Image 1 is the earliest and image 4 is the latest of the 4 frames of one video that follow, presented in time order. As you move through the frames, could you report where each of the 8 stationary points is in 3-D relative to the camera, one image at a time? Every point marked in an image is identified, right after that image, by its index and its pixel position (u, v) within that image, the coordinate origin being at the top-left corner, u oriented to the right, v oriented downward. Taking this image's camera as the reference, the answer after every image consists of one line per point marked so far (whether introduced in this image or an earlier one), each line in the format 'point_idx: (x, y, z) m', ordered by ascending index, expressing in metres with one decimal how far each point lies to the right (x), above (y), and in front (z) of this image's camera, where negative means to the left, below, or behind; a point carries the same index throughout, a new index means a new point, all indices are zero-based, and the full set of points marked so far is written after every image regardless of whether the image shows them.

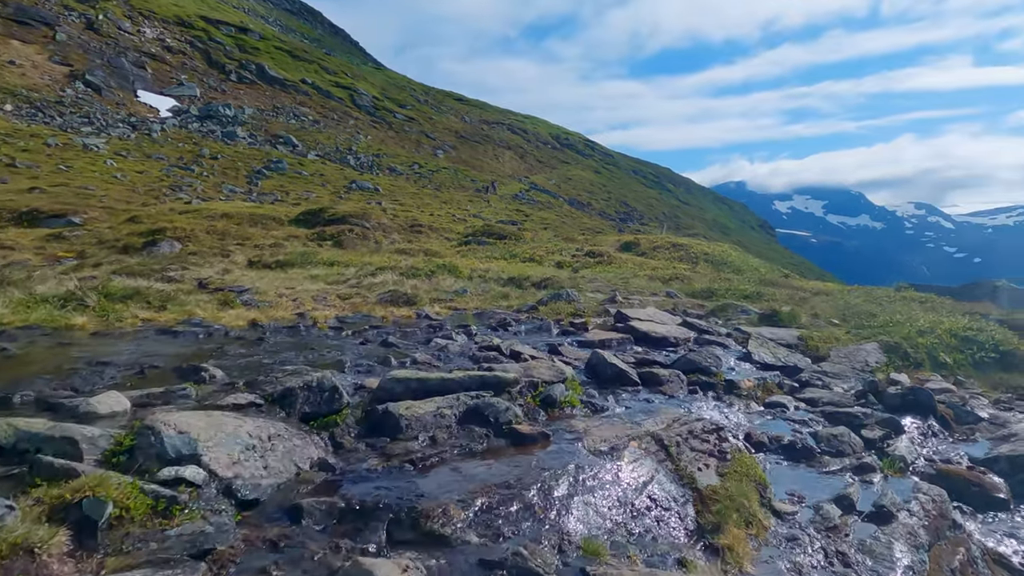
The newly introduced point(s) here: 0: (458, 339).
0: (-1.4, -1.4, +18.1) m
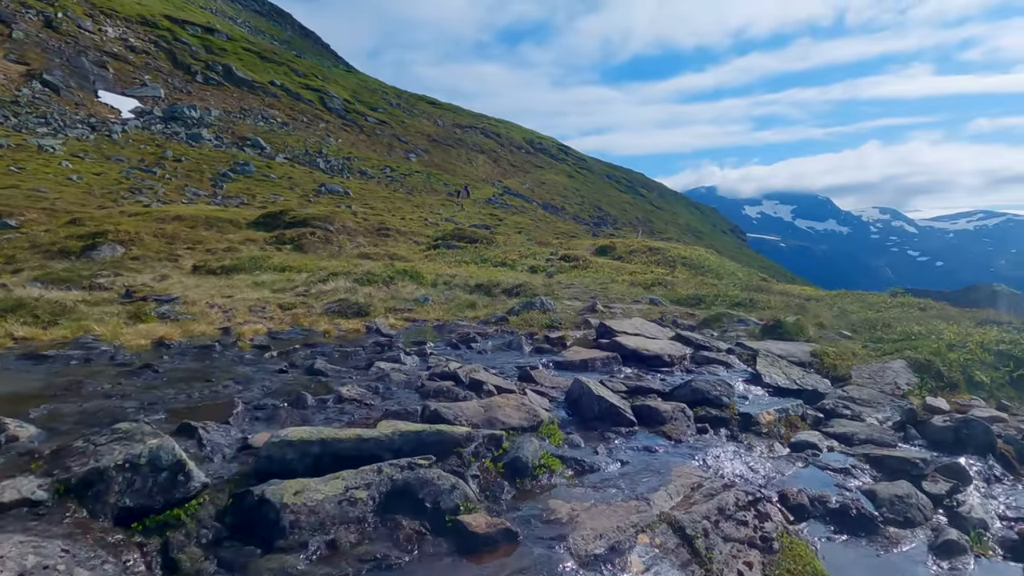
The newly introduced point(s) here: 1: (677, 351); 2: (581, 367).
0: (-2.3, -1.6, +14.6) m
1: (+4.4, -1.7, +17.7) m
2: (+1.6, -1.9, +15.9) m
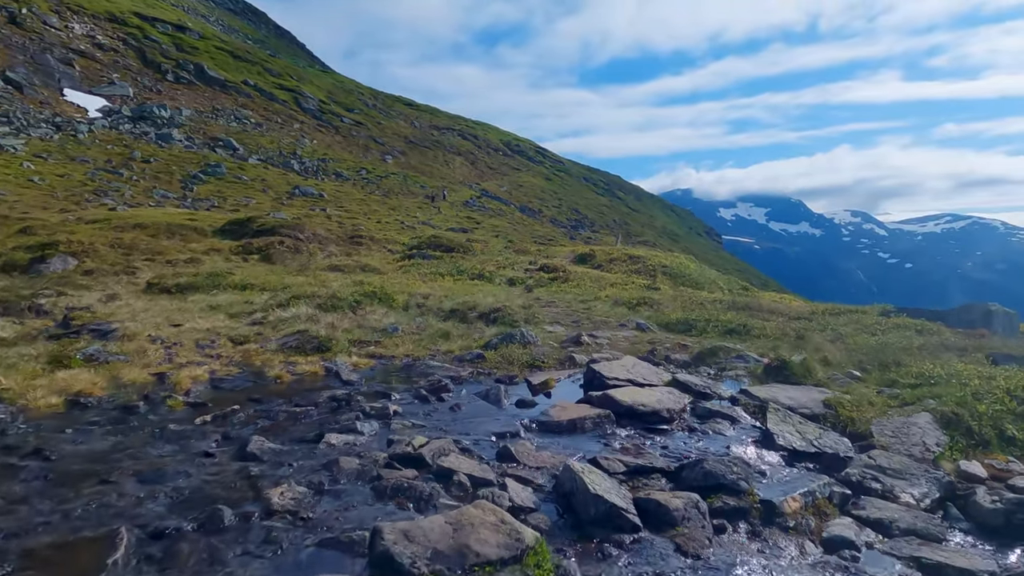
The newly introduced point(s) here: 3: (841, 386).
0: (-2.7, -2.7, +12.3) m
1: (+3.9, -2.7, +15.6) m
2: (+1.2, -2.9, +13.7) m
3: (+8.9, -2.6, +18.0) m
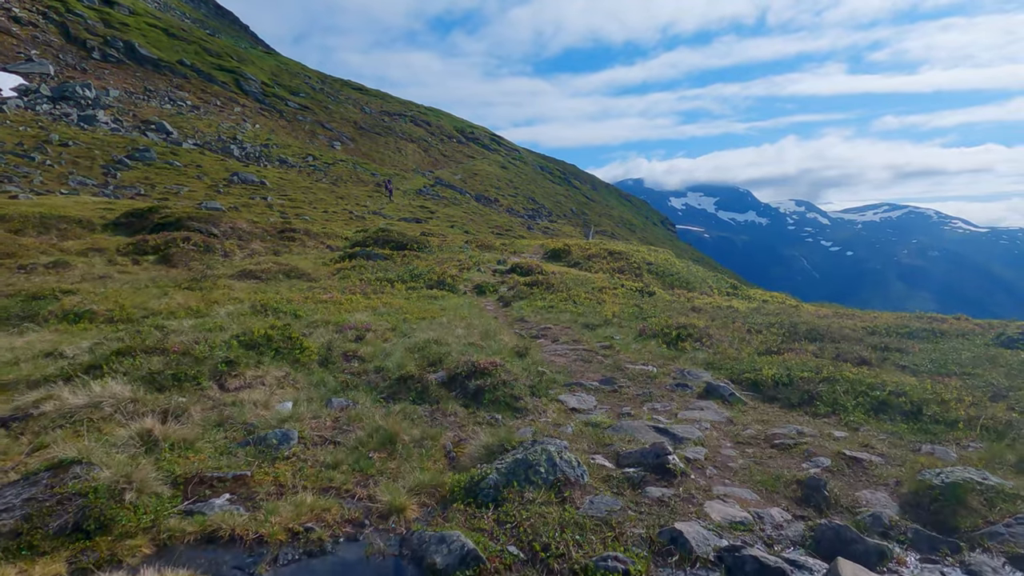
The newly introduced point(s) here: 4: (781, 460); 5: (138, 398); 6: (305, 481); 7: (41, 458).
0: (-1.7, -4.1, +0.1) m
1: (+4.6, -4.0, +3.8) m
2: (+2.1, -4.3, +1.7) m
3: (+9.5, -3.8, +6.6) m
4: (+5.1, -3.2, +12.9) m
5: (-7.8, -2.2, +13.9) m
6: (-3.4, -3.1, +11.1) m
7: (-8.0, -2.8, +11.5) m
